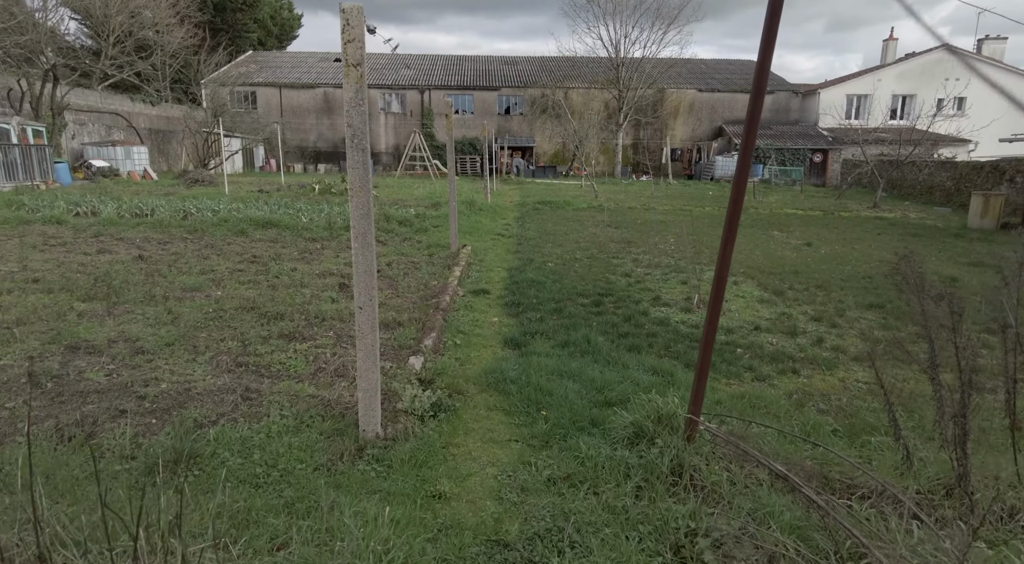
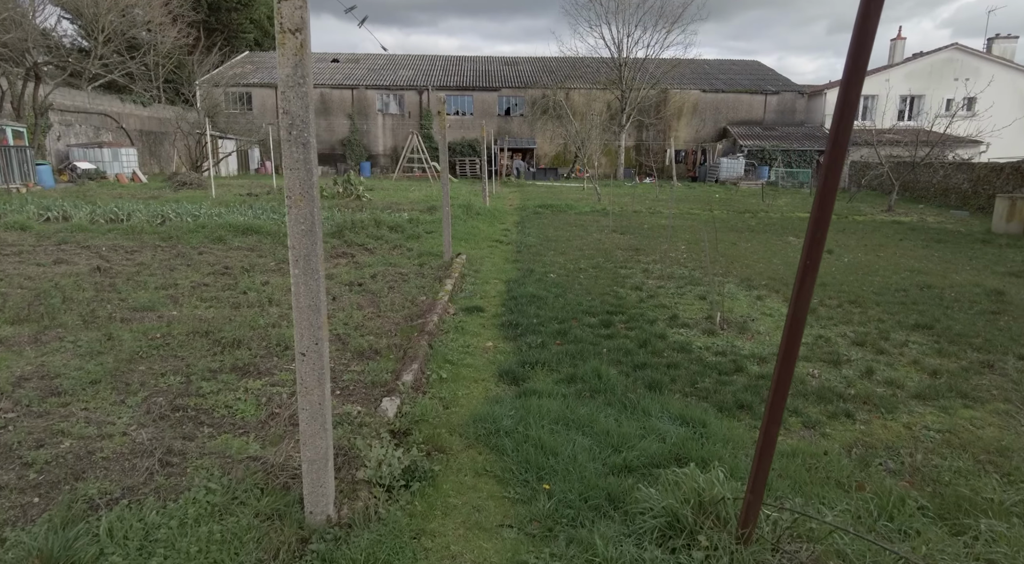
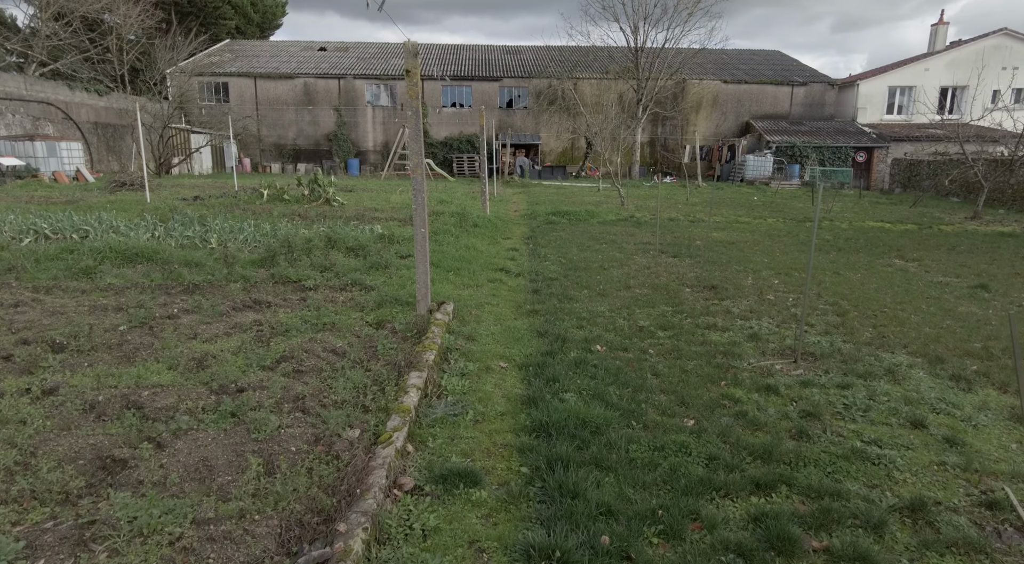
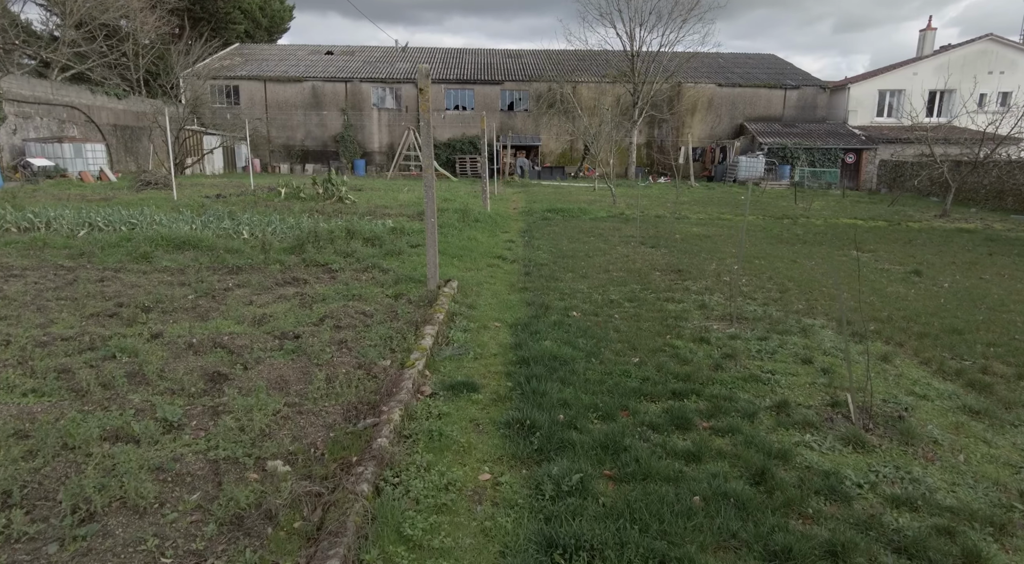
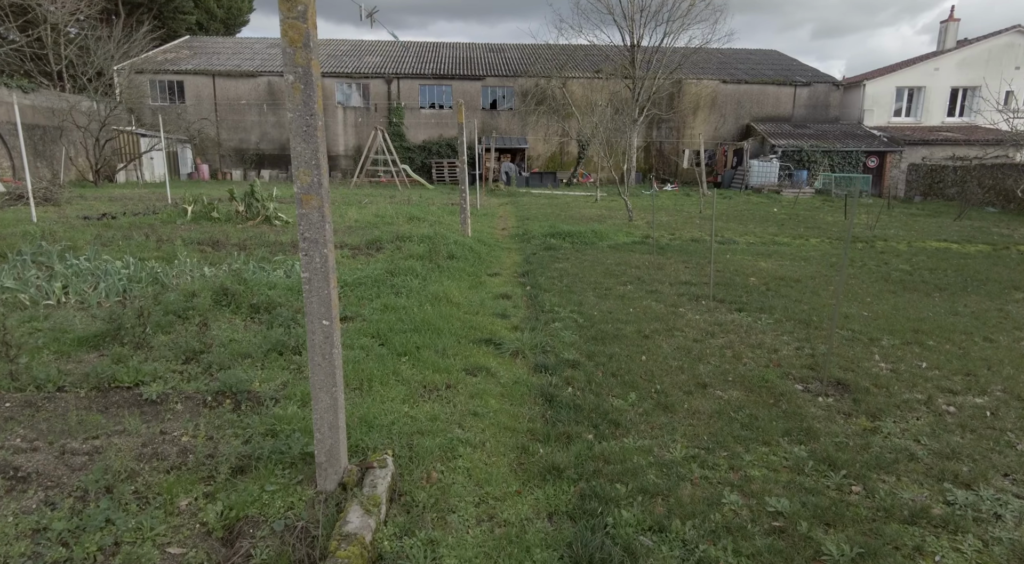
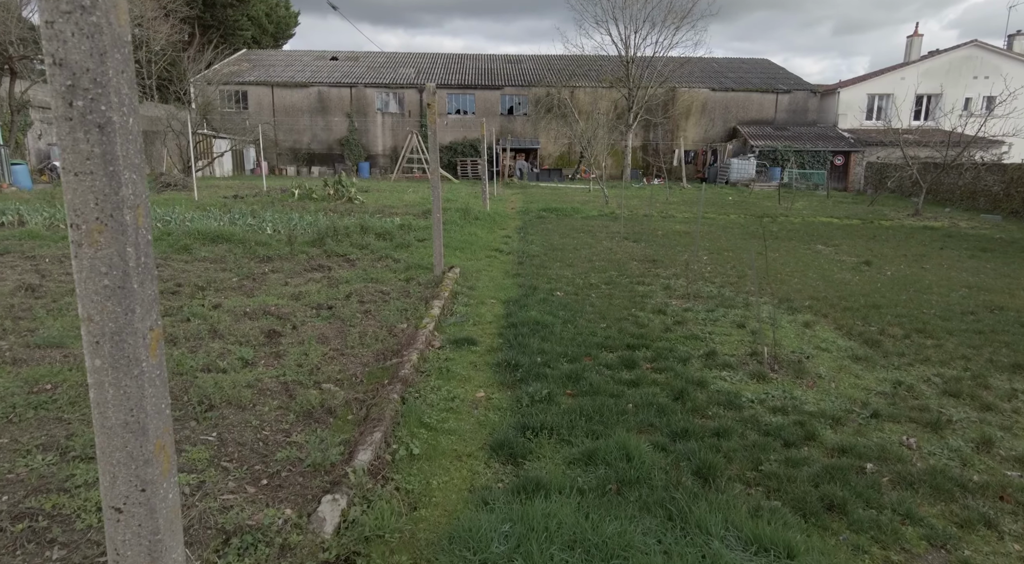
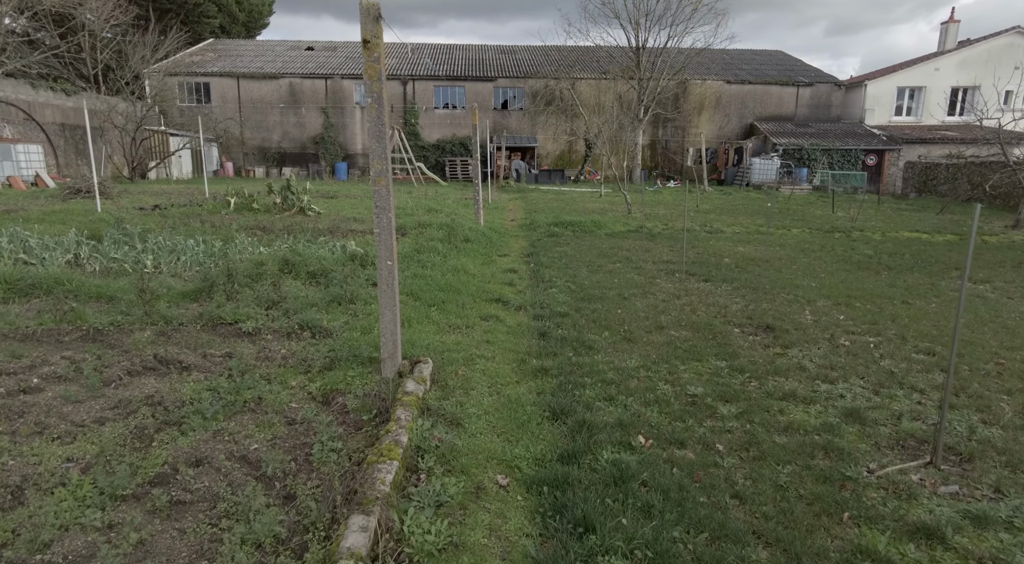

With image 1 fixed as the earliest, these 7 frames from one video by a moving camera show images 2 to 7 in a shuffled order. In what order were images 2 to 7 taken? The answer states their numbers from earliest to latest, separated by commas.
2, 6, 4, 3, 7, 5
